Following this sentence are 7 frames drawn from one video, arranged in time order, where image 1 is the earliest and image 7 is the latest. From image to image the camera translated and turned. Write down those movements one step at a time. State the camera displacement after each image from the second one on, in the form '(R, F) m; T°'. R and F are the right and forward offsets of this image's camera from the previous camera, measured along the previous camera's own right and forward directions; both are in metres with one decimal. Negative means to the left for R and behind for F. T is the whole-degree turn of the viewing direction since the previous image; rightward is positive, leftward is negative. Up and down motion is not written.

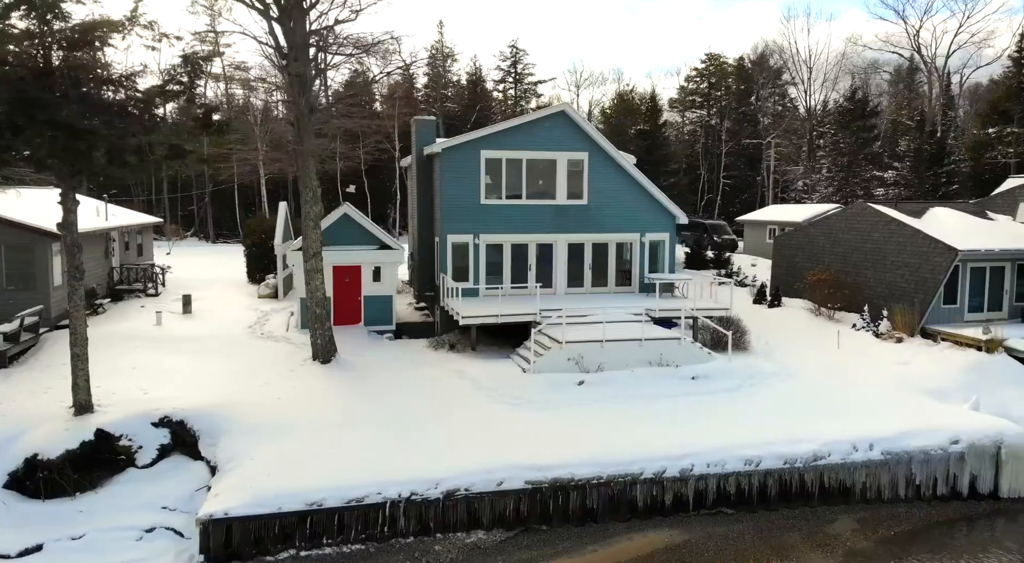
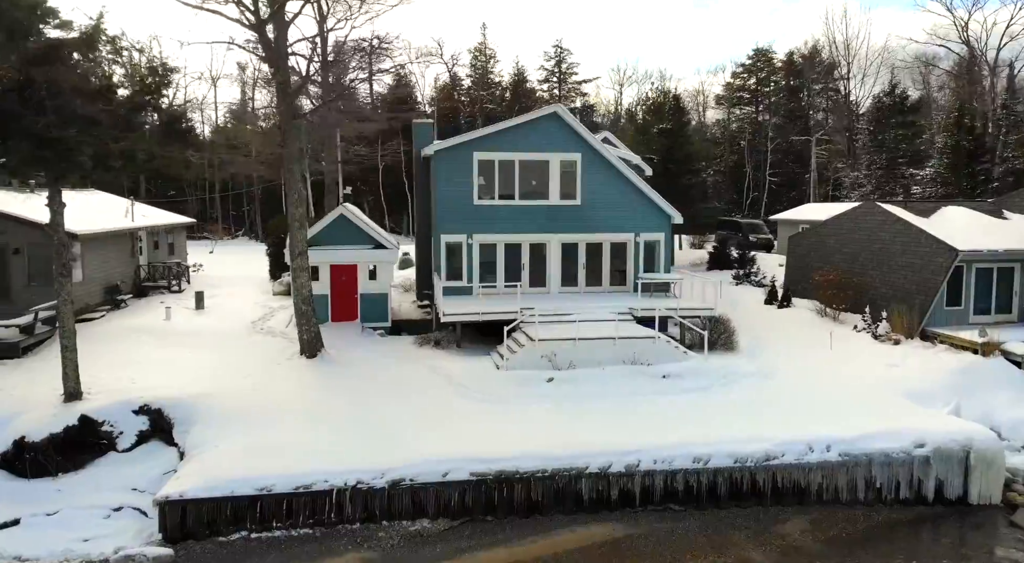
(+1.7, -0.2) m; -4°
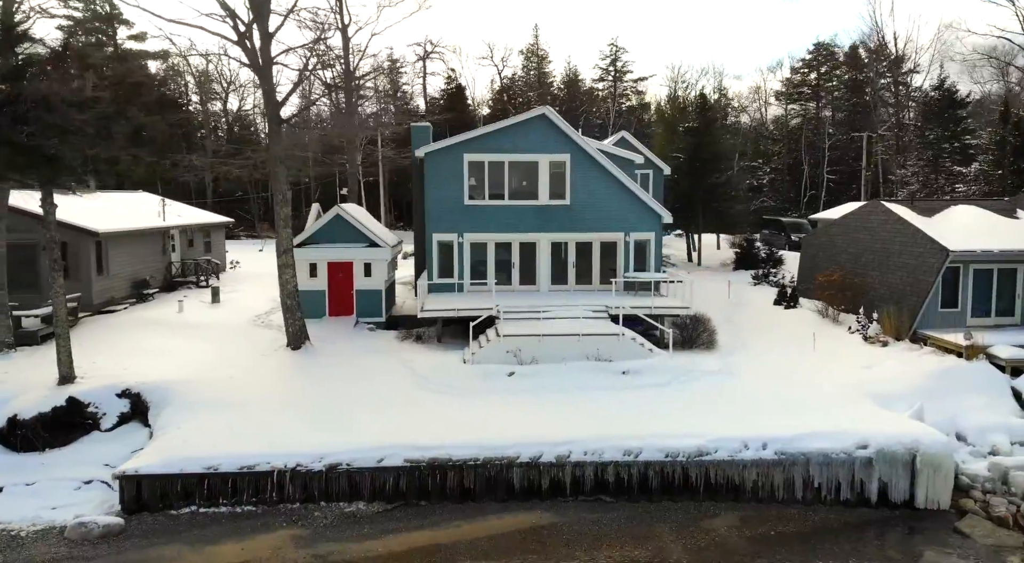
(+2.2, -0.3) m; -5°
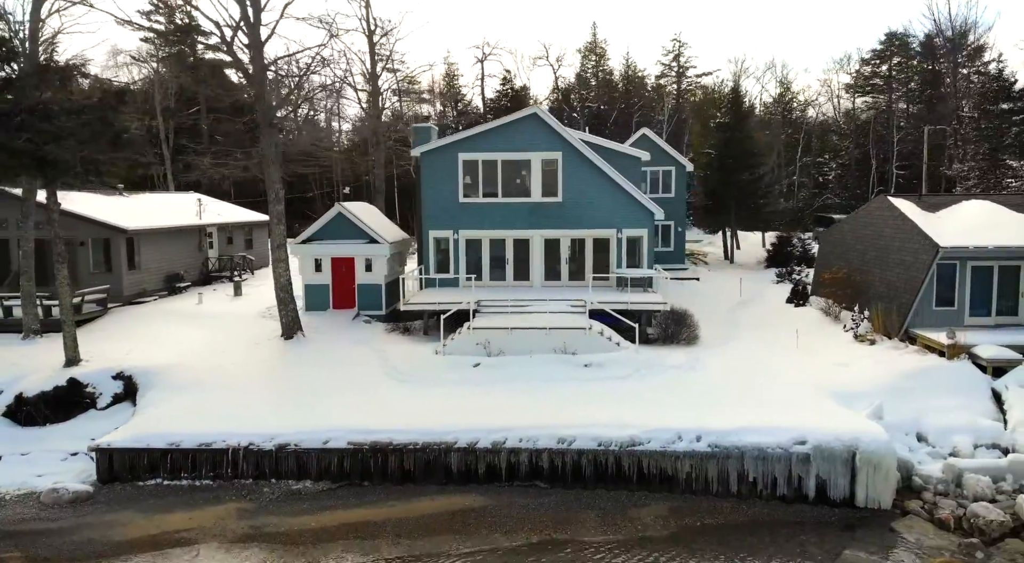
(+2.4, -0.3) m; -6°
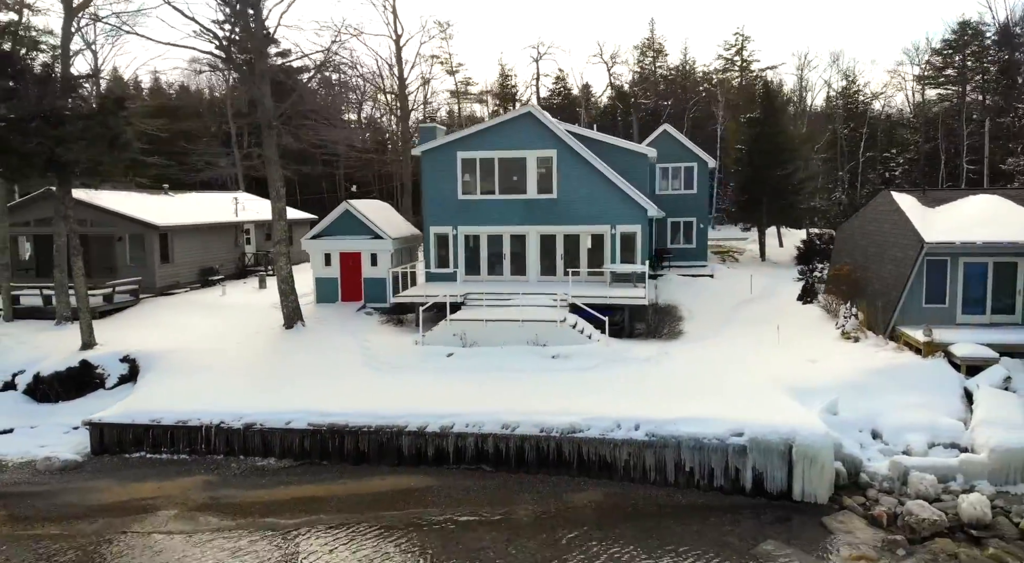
(+2.2, -0.4) m; -6°
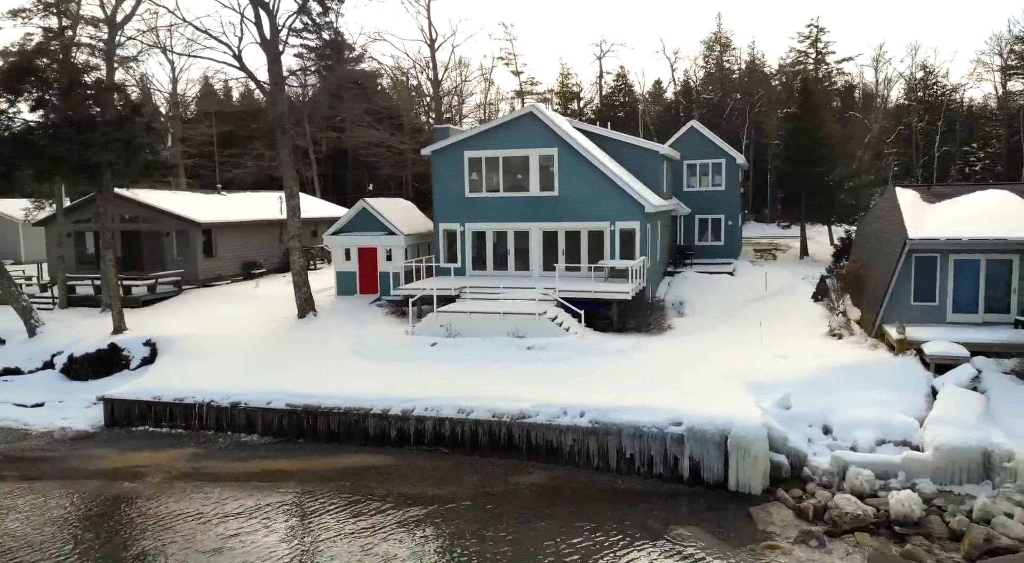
(+2.3, -0.5) m; -6°
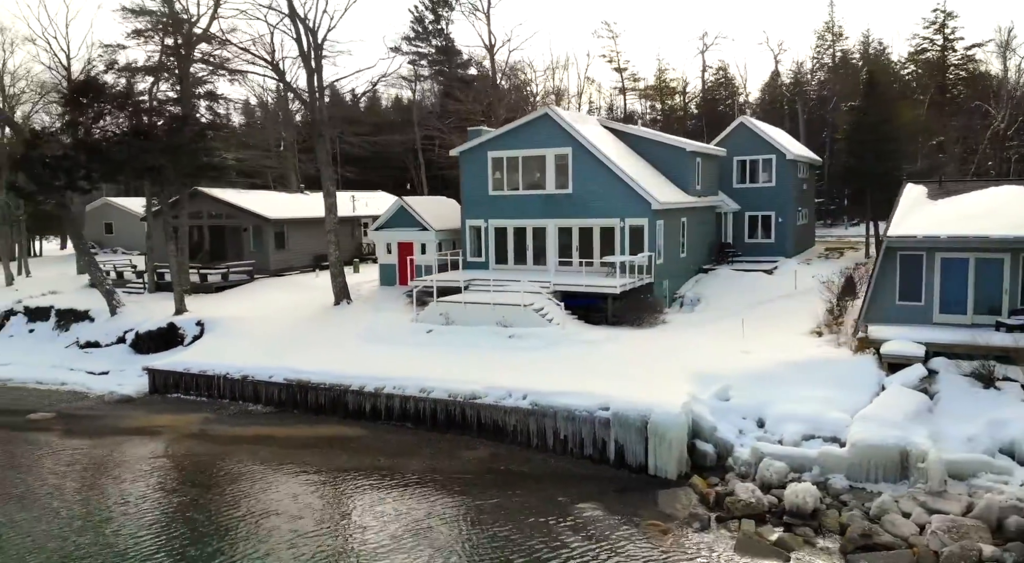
(+3.3, -0.8) m; -10°
